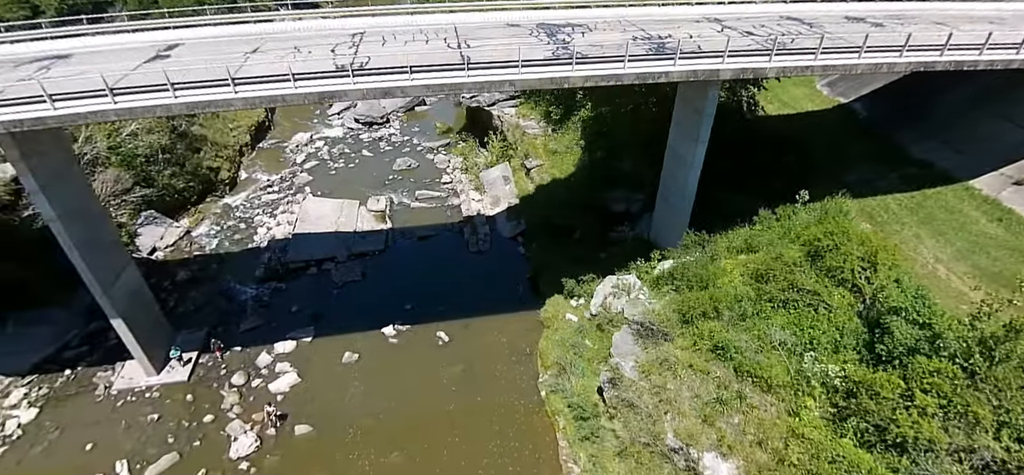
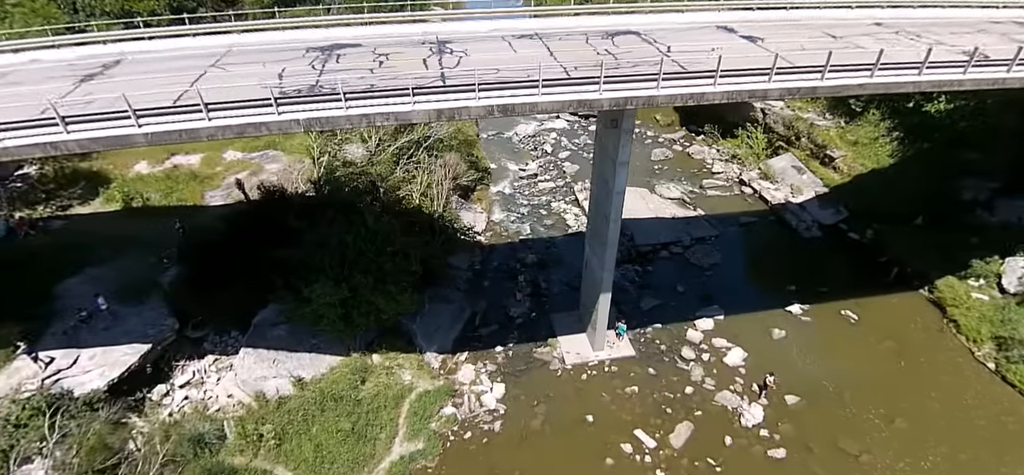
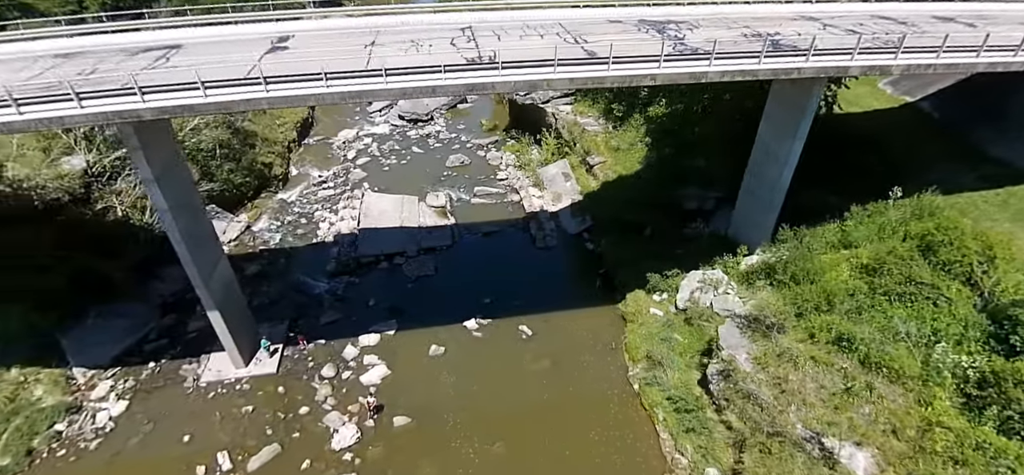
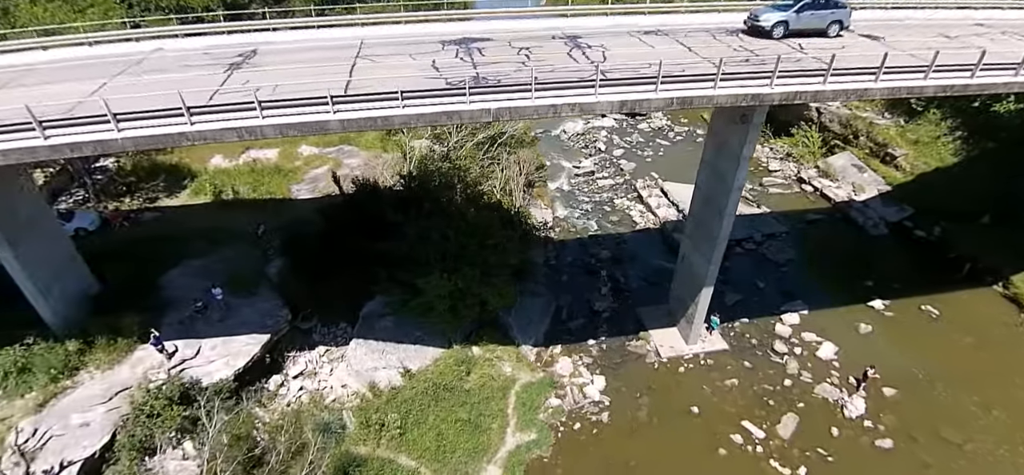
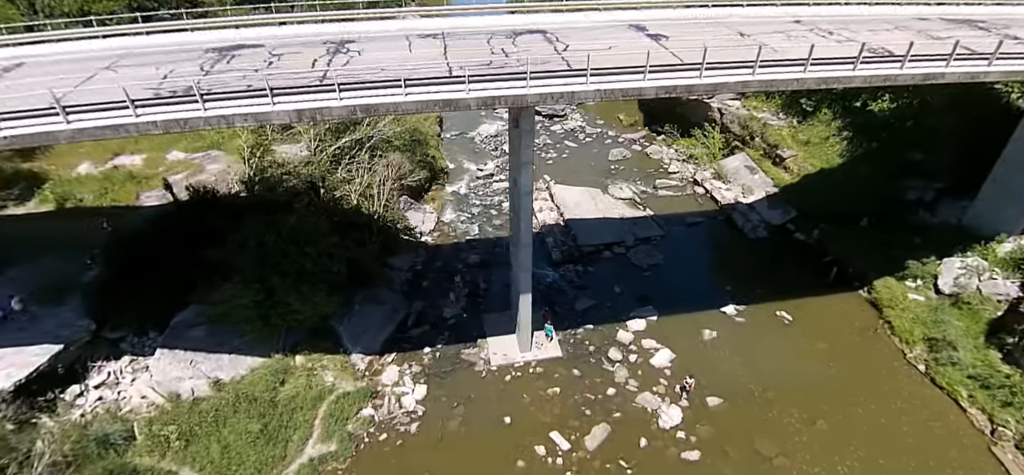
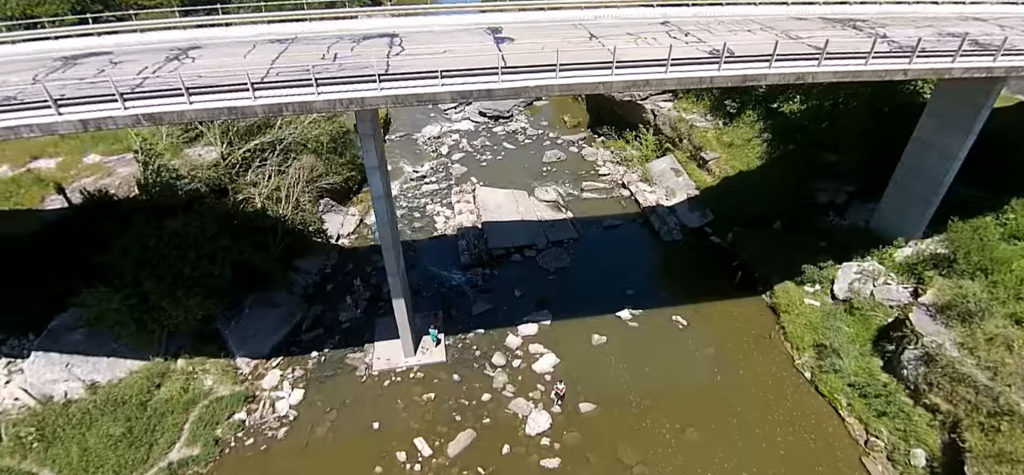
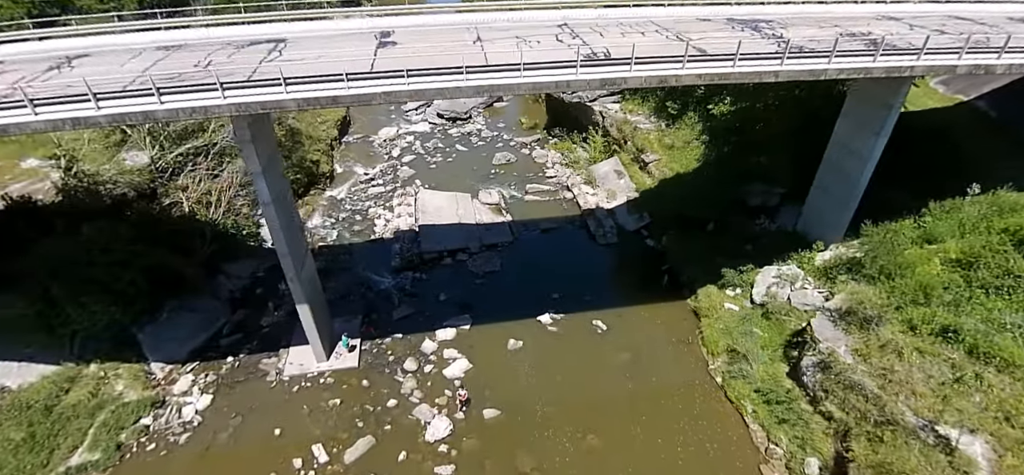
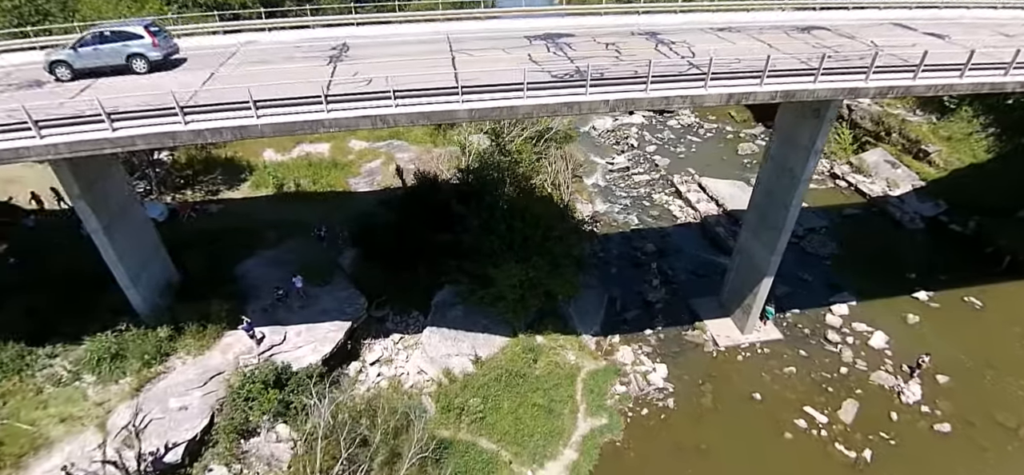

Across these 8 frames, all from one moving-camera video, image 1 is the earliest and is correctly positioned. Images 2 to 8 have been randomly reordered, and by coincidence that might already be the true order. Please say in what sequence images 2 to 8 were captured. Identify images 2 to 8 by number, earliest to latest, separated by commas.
3, 7, 6, 5, 2, 4, 8
